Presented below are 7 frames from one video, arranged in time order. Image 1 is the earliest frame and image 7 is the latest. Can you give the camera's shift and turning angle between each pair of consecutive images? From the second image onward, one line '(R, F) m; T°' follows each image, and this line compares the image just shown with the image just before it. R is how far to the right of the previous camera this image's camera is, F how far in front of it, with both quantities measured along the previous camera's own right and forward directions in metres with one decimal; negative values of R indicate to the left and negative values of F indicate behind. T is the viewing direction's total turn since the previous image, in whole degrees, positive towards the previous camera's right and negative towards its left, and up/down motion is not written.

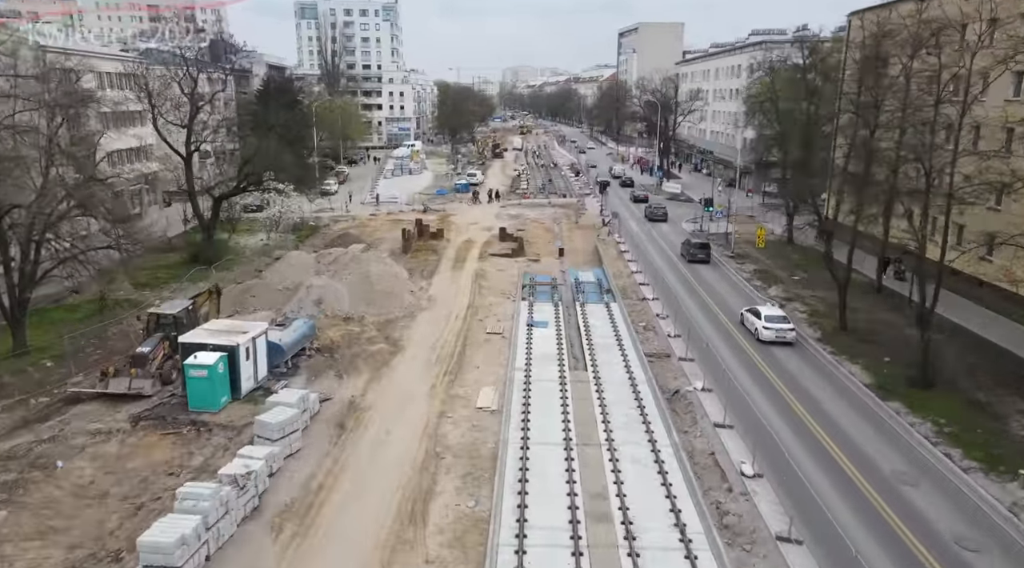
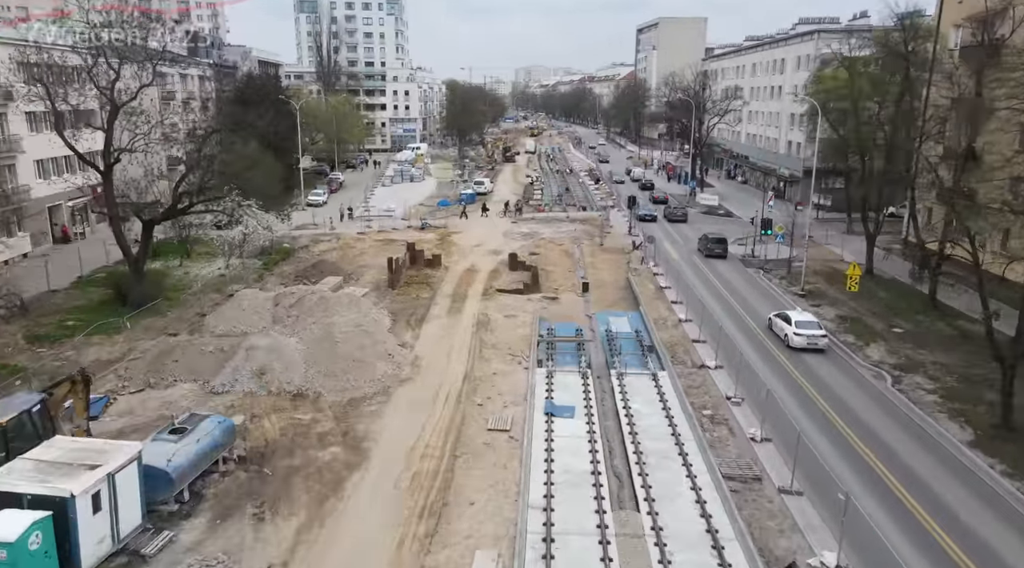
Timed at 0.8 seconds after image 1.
(0.0, +8.2) m; -1°
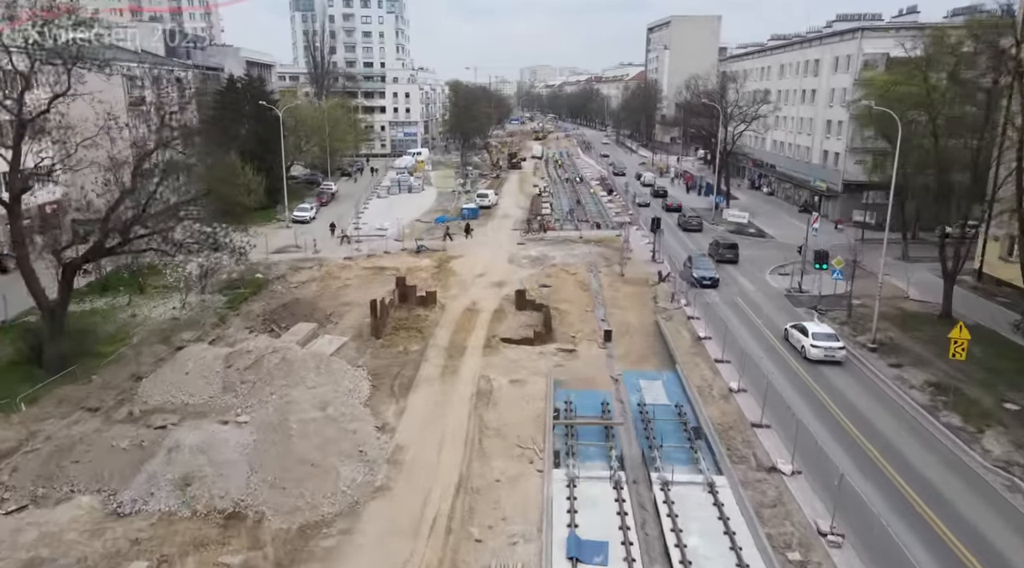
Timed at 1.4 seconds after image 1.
(-0.1, +5.7) m; 0°
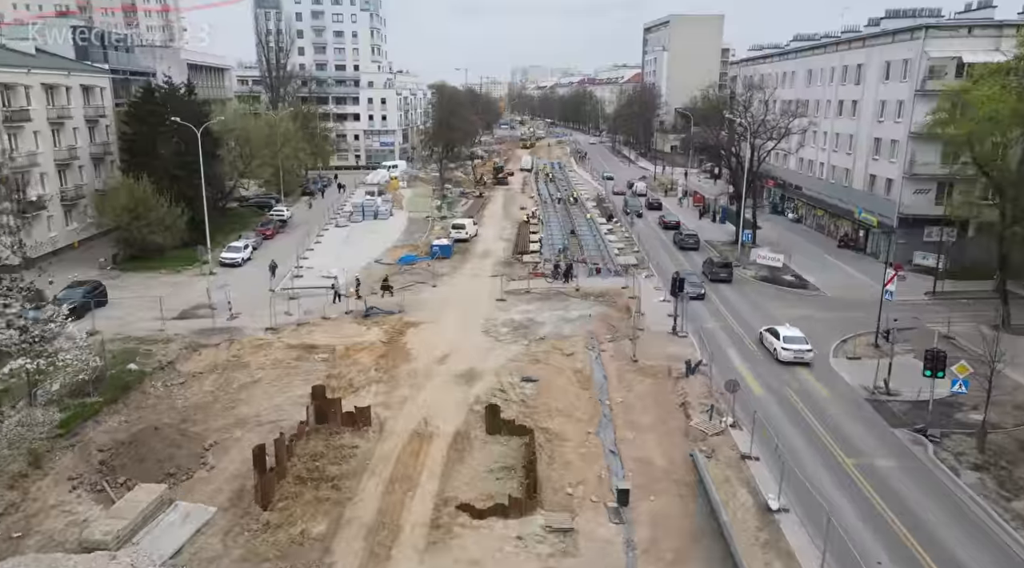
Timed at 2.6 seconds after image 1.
(+0.7, +10.2) m; +1°
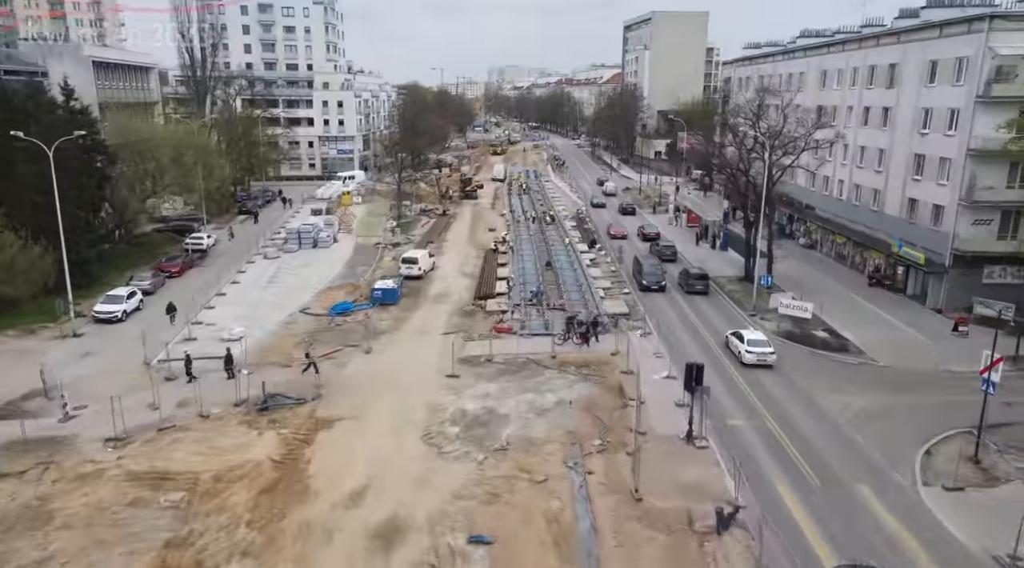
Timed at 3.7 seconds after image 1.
(+0.9, +9.2) m; +2°
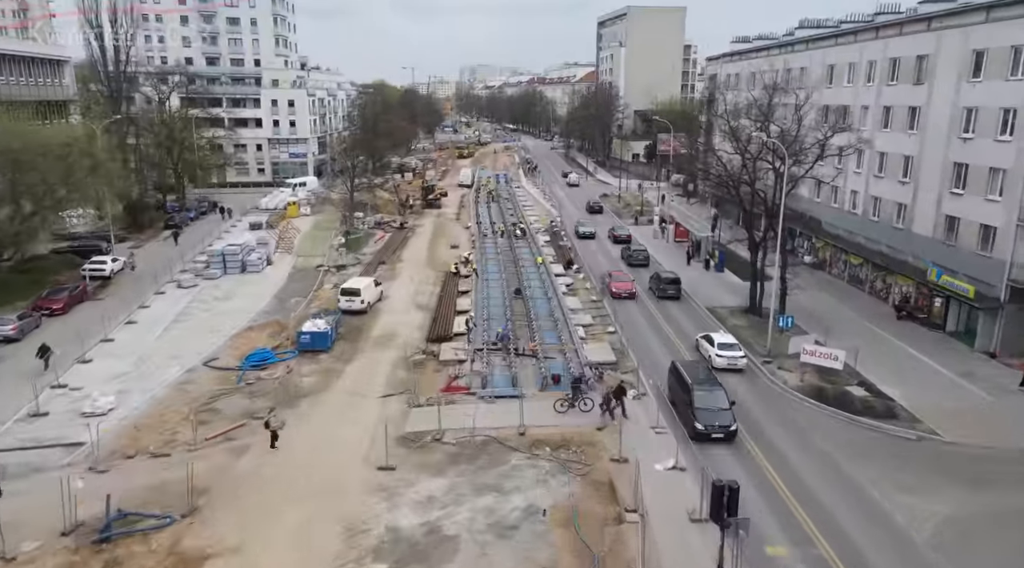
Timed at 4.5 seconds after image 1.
(+0.6, +7.2) m; +2°
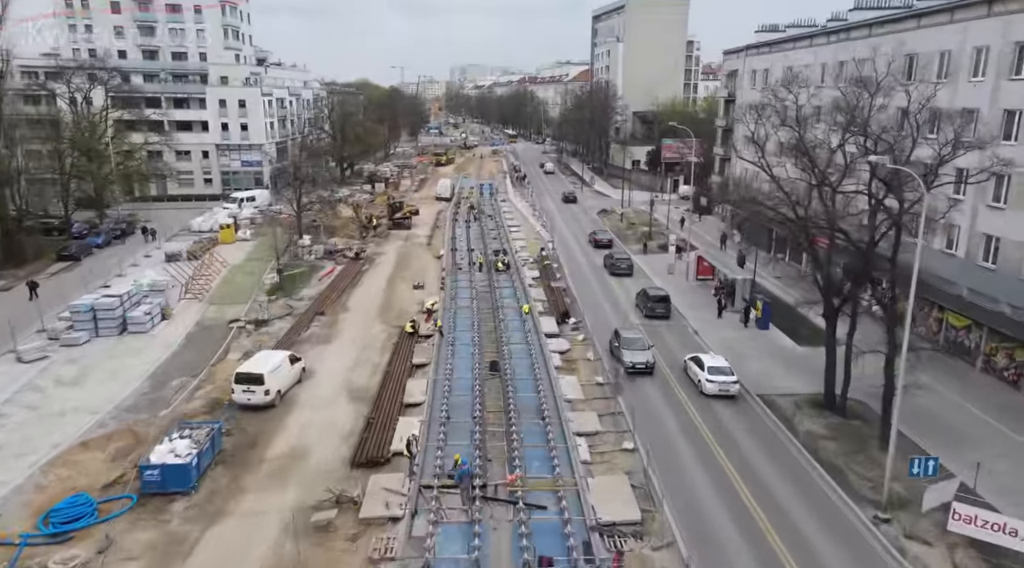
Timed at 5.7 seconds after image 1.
(+0.7, +11.2) m; +1°
